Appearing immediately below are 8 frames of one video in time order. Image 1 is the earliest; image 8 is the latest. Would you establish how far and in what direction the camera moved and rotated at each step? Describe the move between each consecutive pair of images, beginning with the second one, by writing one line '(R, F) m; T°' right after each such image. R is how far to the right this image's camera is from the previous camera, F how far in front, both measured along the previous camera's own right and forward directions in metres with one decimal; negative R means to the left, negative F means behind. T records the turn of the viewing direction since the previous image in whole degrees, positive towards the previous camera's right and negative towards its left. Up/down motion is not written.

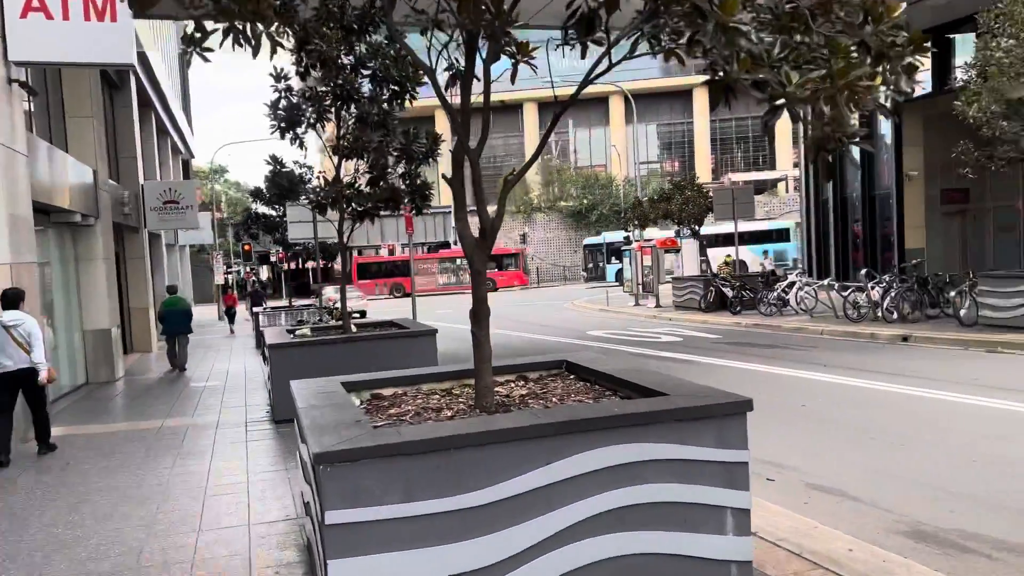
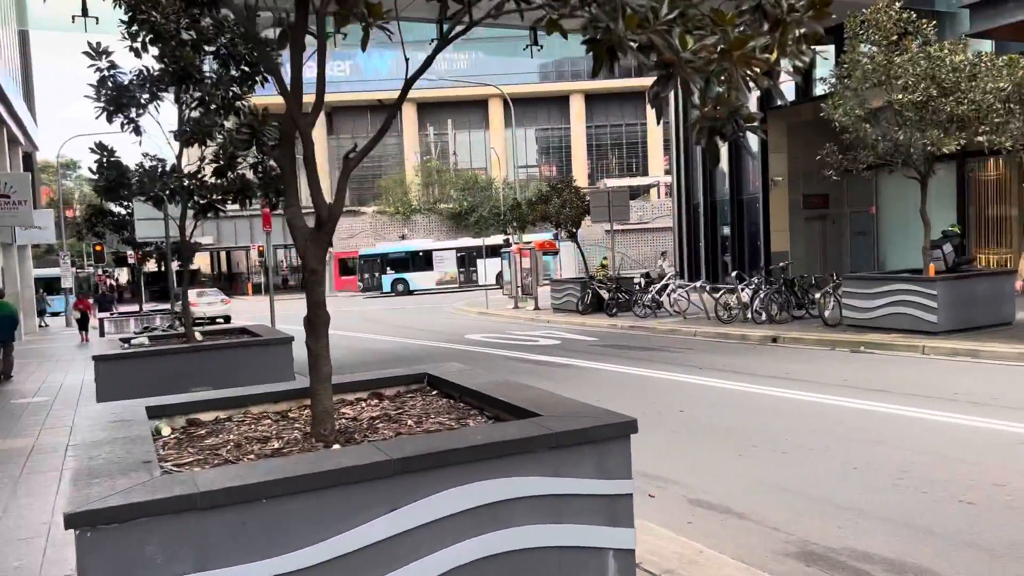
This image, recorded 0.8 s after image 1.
(+0.1, +0.6) m; +9°
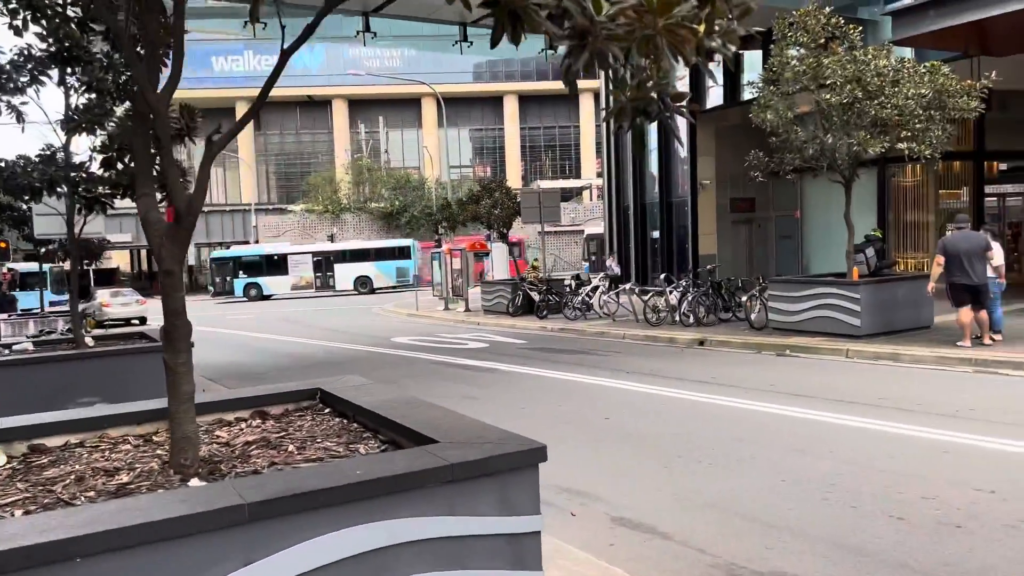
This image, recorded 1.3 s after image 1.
(+0.1, +0.4) m; +5°
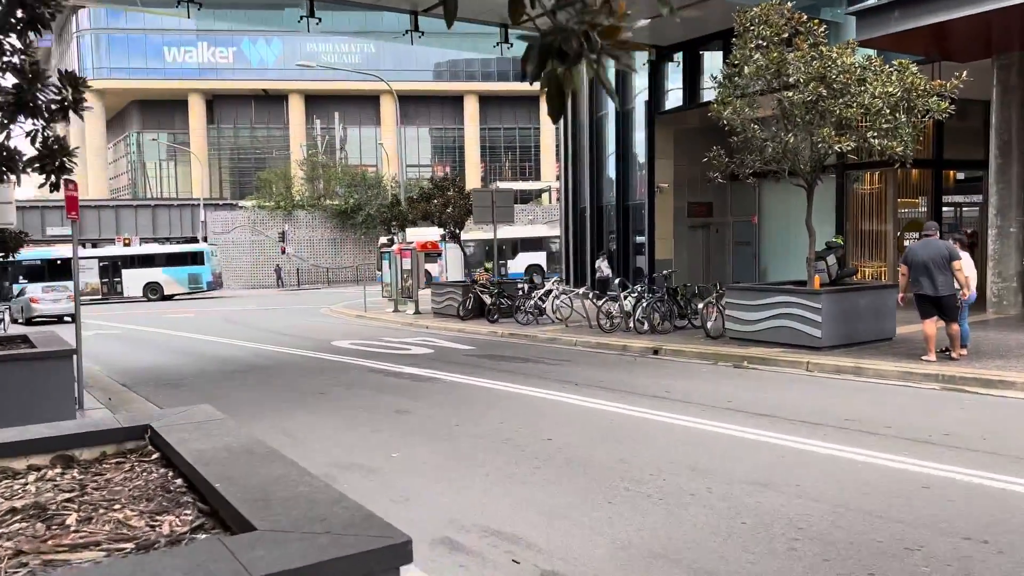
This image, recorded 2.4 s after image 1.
(+0.2, +0.8) m; +3°
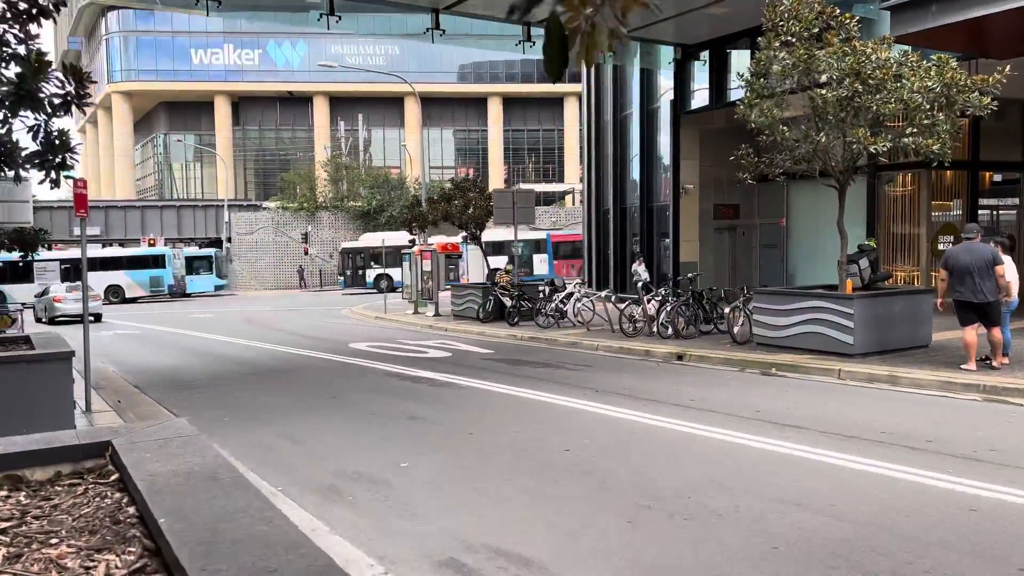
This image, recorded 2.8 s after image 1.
(+0.1, +0.3) m; -2°
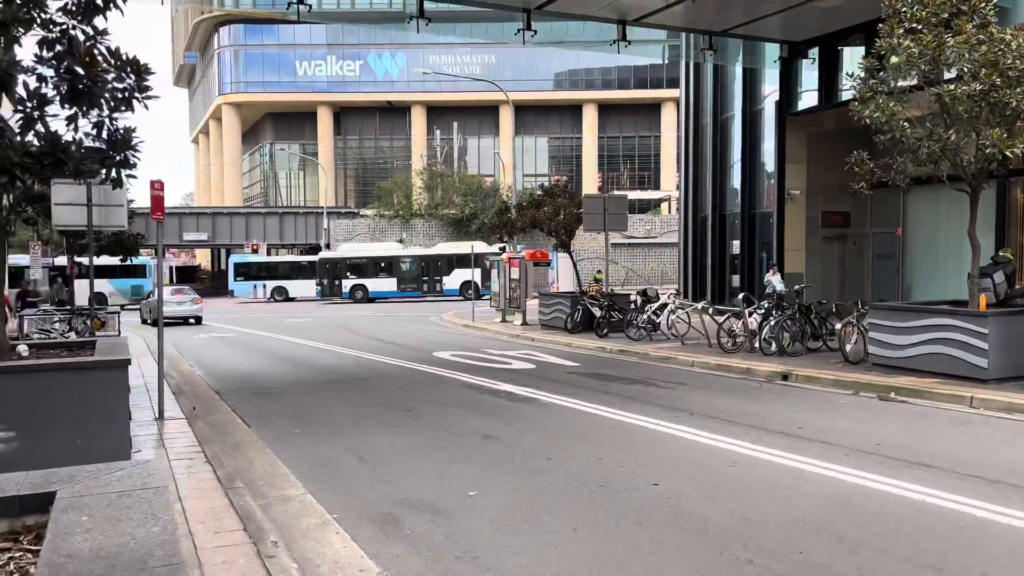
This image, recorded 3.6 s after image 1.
(+0.1, +0.7) m; -7°
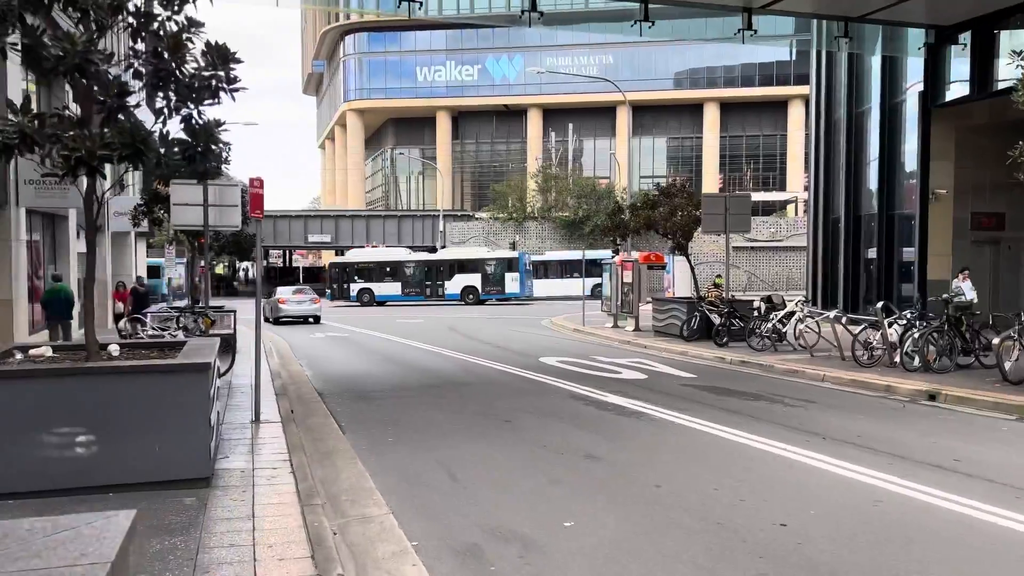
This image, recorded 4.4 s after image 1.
(+0.1, +0.6) m; -8°
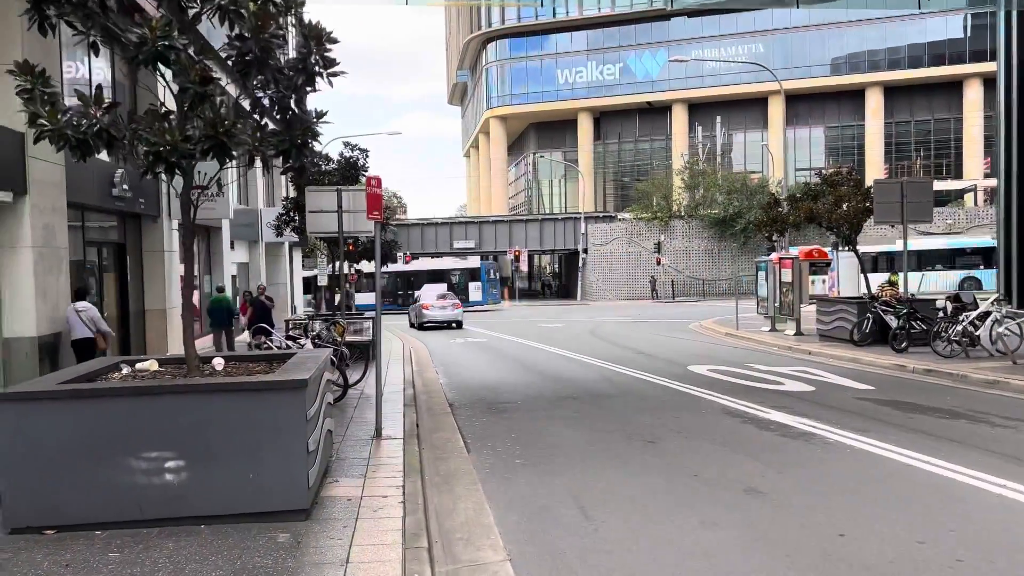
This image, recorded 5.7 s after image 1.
(0.0, +0.9) m; -10°
